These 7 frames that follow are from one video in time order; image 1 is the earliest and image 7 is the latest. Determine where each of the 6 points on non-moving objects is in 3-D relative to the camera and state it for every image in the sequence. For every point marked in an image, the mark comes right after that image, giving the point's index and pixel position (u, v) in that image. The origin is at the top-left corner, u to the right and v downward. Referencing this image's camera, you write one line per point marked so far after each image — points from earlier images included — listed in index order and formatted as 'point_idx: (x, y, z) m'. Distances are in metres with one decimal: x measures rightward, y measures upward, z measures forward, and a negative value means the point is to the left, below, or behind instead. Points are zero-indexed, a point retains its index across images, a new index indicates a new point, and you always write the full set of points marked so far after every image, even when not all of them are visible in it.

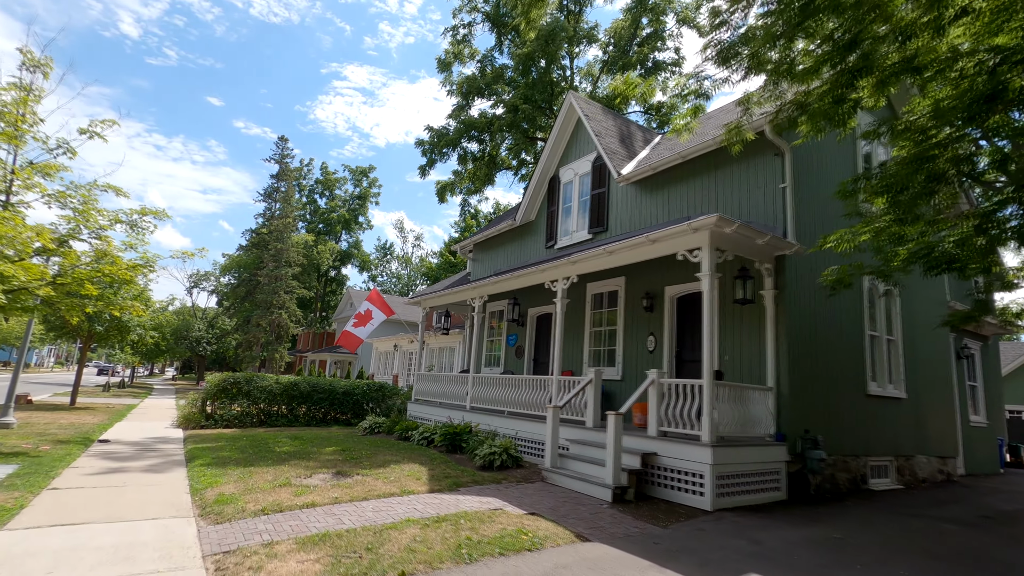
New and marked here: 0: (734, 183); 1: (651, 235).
0: (+3.6, +1.7, +8.5) m
1: (+1.9, +0.7, +7.3) m
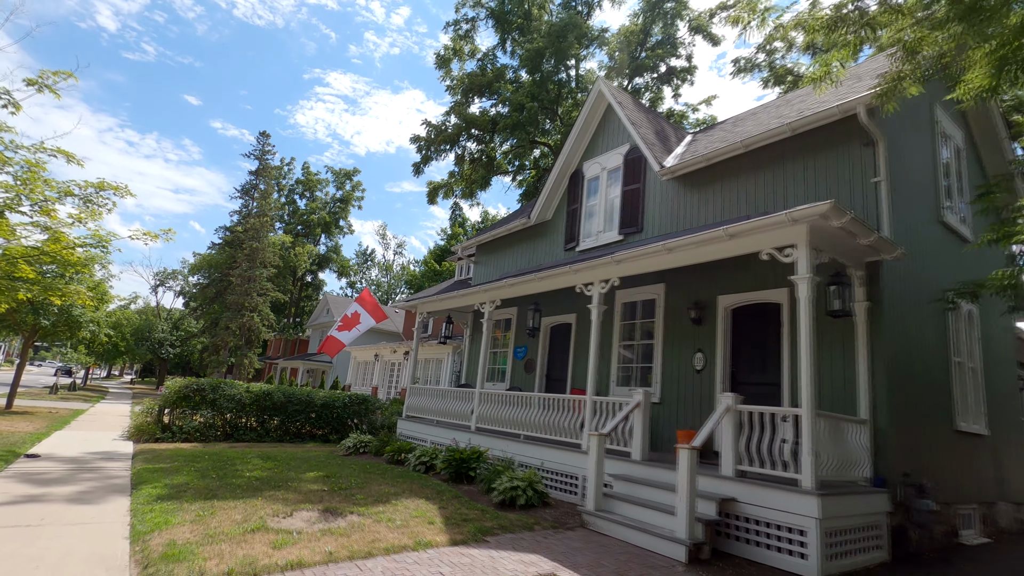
0: (+4.1, +1.5, +7.3) m
1: (+2.4, +0.7, +6.0) m
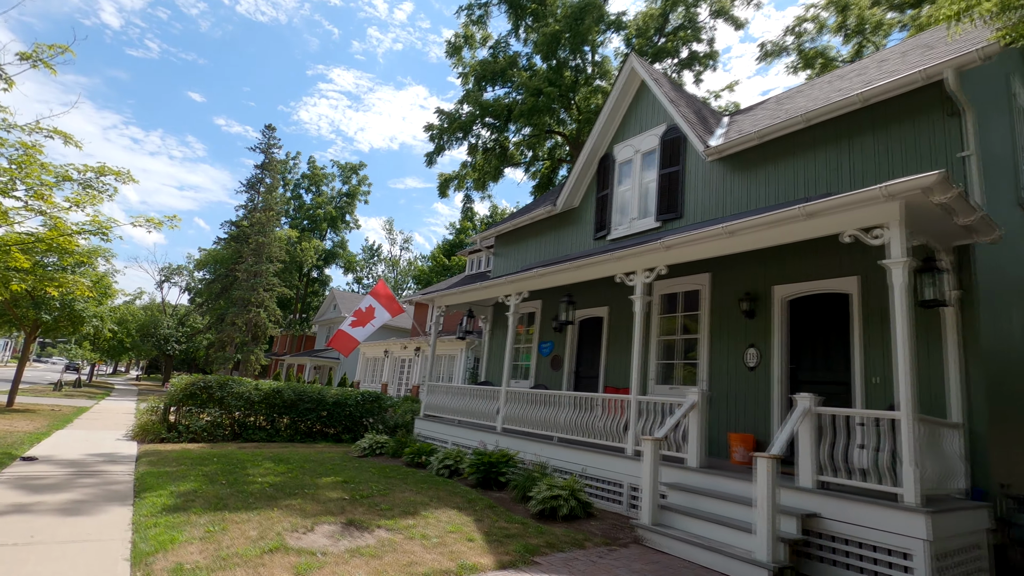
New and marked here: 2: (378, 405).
0: (+4.6, +1.7, +6.5) m
1: (+2.9, +0.8, +5.2) m
2: (-3.8, -3.3, +14.9) m
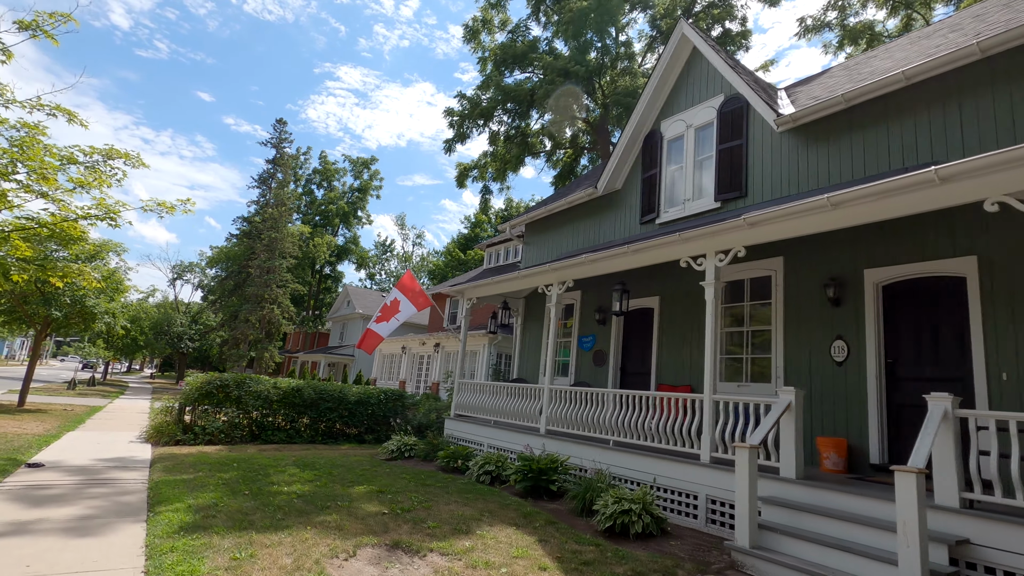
0: (+5.2, +1.9, +5.6) m
1: (+3.5, +1.0, +4.4) m
2: (-3.0, -3.1, +14.2) m
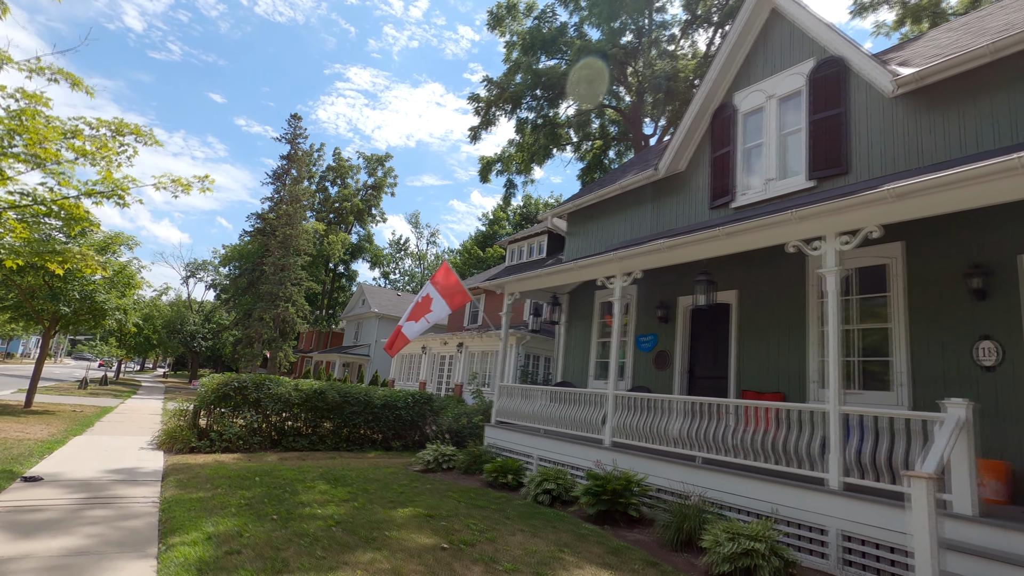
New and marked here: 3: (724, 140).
0: (+6.0, +2.0, +4.5) m
1: (+4.3, +1.1, +3.2) m
2: (-2.0, -3.0, +13.2) m
3: (+3.4, +2.4, +8.6) m
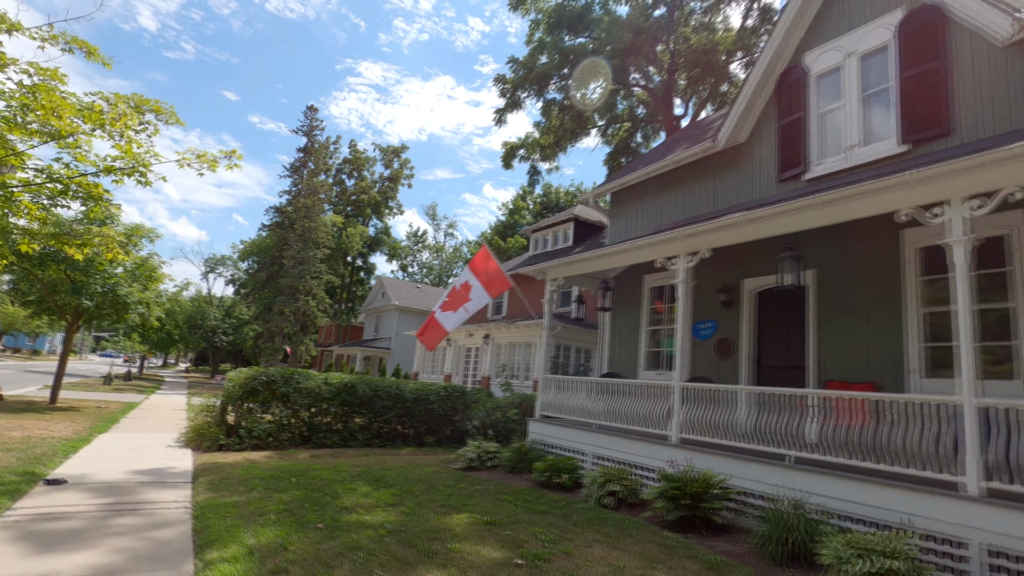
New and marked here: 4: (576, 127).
0: (+6.6, +2.2, +3.6) m
1: (+4.9, +1.3, +2.4) m
2: (-1.1, -2.7, +12.6) m
3: (+4.1, +2.7, +7.8) m
4: (+2.4, +6.0, +19.6) m
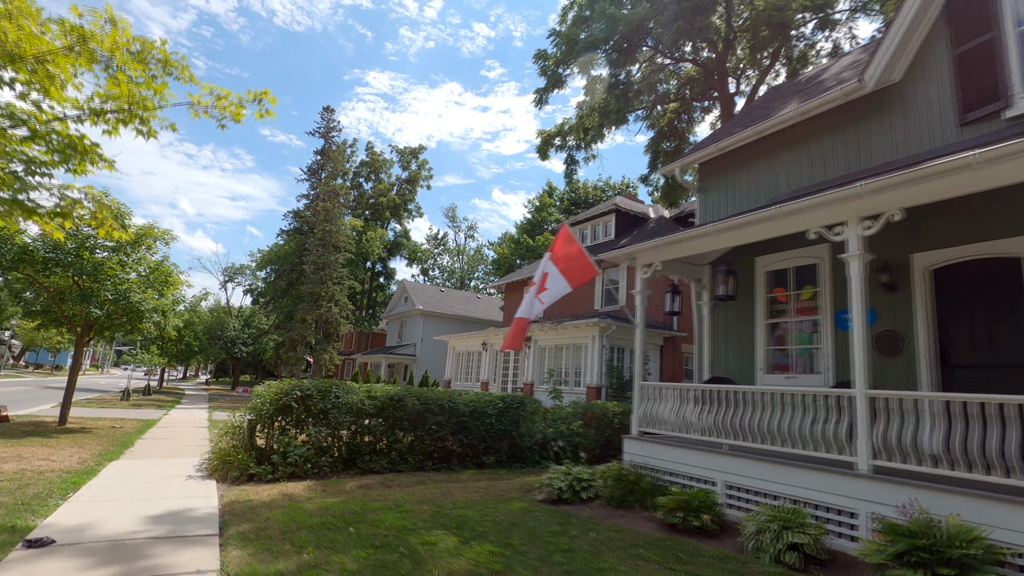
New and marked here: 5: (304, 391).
0: (+7.7, +2.6, +1.7) m
1: (+5.9, +1.7, +0.6) m
2: (+0.3, -2.6, +10.9) m
3: (+5.2, +3.0, +6.0) m
4: (+3.7, +6.2, +17.9) m
5: (-3.6, -1.8, +9.2) m
